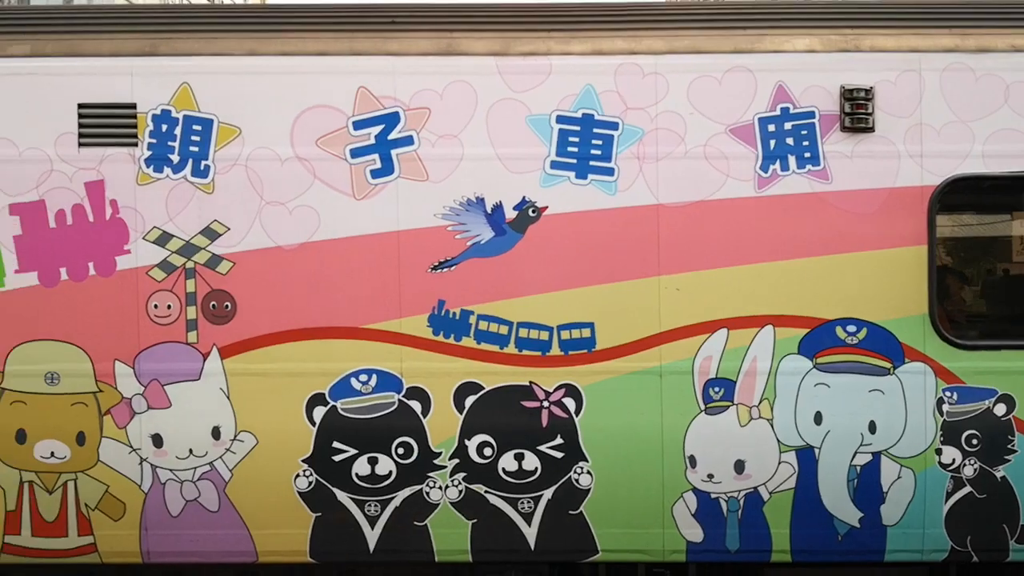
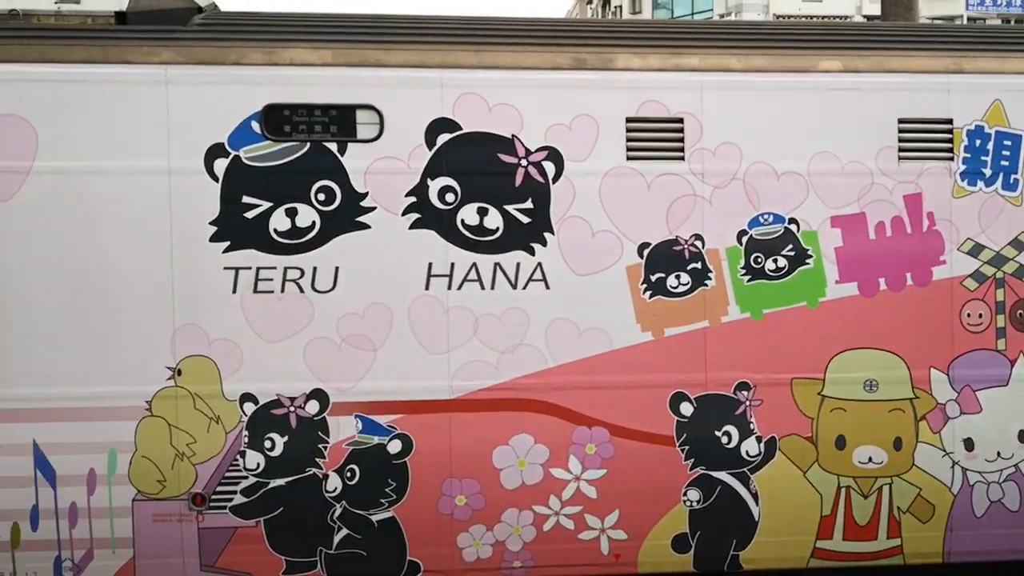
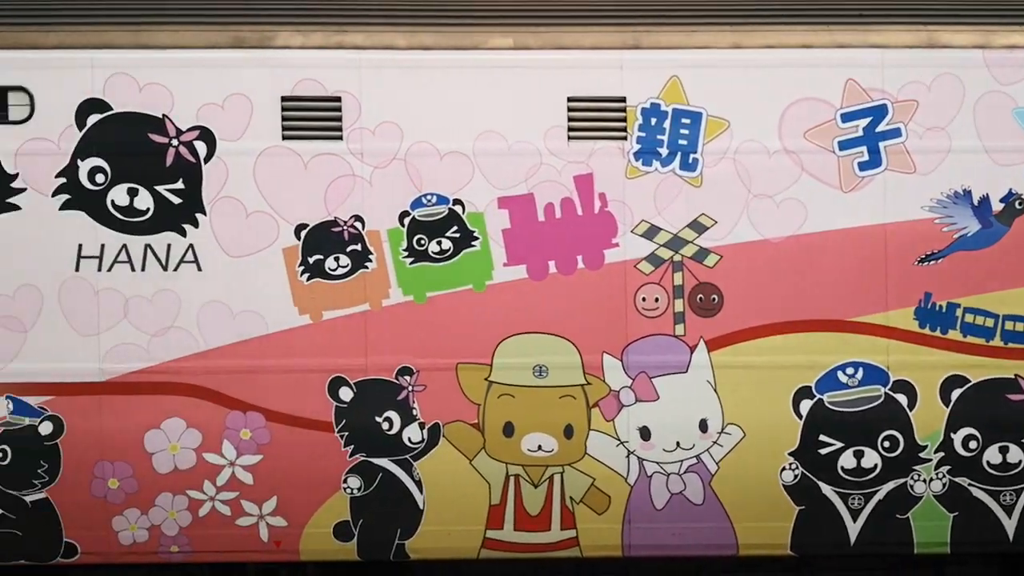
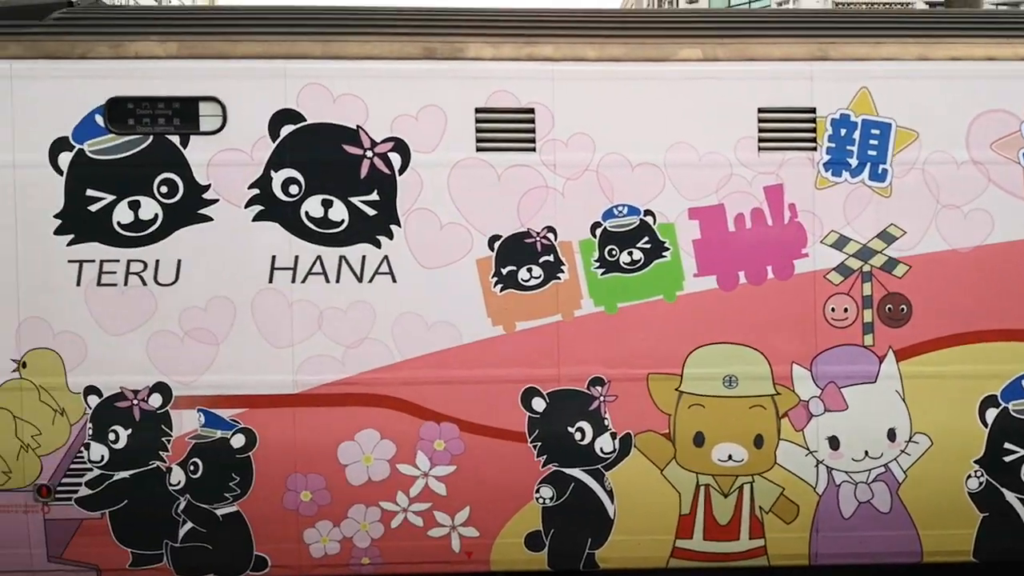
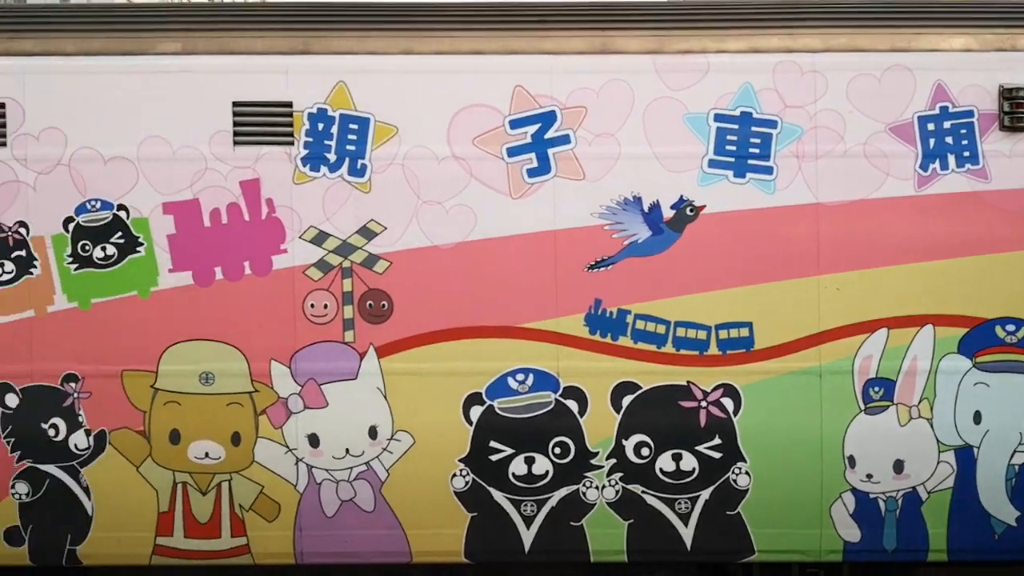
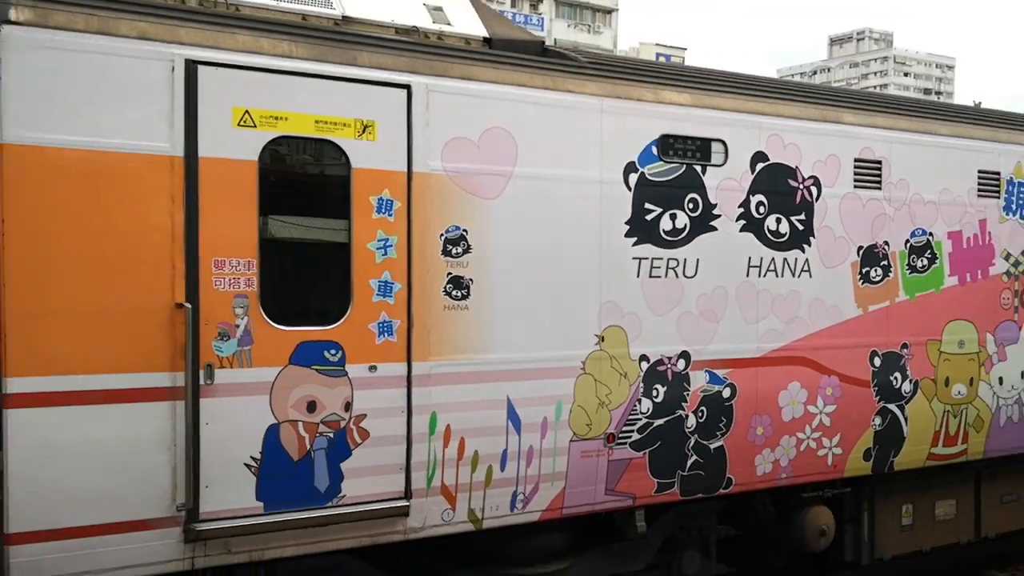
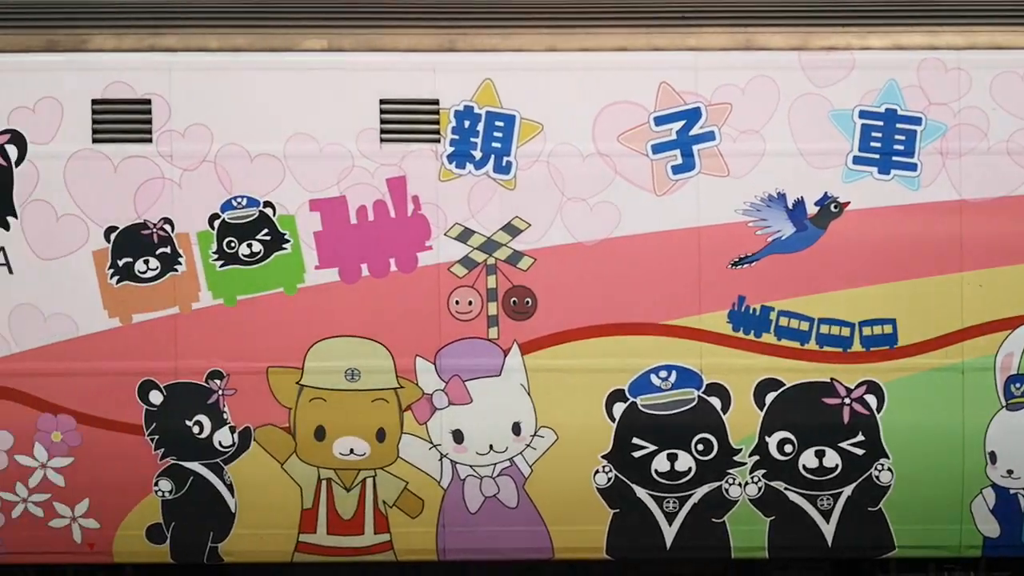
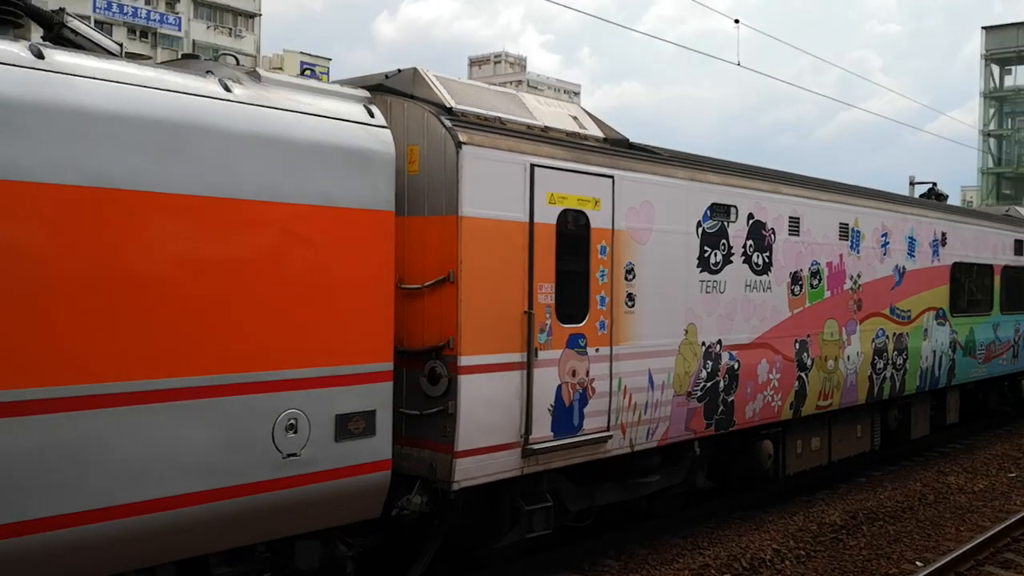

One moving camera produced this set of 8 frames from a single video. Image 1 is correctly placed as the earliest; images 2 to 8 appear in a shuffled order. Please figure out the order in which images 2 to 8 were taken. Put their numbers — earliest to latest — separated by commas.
5, 7, 3, 4, 2, 6, 8
